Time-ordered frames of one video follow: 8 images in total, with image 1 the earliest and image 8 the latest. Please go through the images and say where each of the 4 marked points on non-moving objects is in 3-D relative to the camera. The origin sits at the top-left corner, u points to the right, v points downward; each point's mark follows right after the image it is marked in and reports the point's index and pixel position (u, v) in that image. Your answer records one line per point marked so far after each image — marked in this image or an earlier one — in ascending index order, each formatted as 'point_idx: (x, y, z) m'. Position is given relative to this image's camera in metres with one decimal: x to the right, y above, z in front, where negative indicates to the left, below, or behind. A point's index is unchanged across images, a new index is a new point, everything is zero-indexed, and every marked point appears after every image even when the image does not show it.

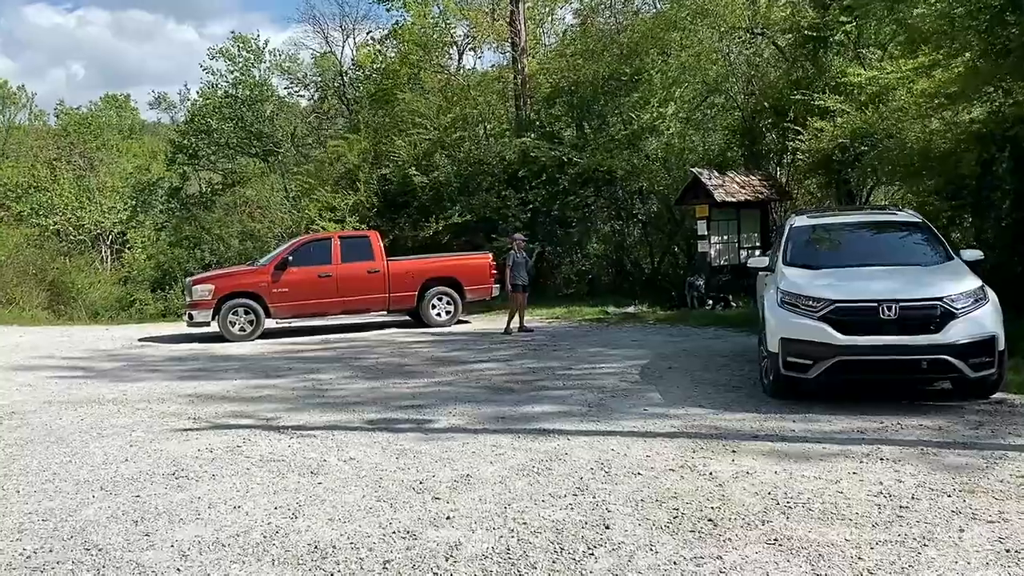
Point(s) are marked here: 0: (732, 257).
0: (+4.6, +0.7, +18.3) m
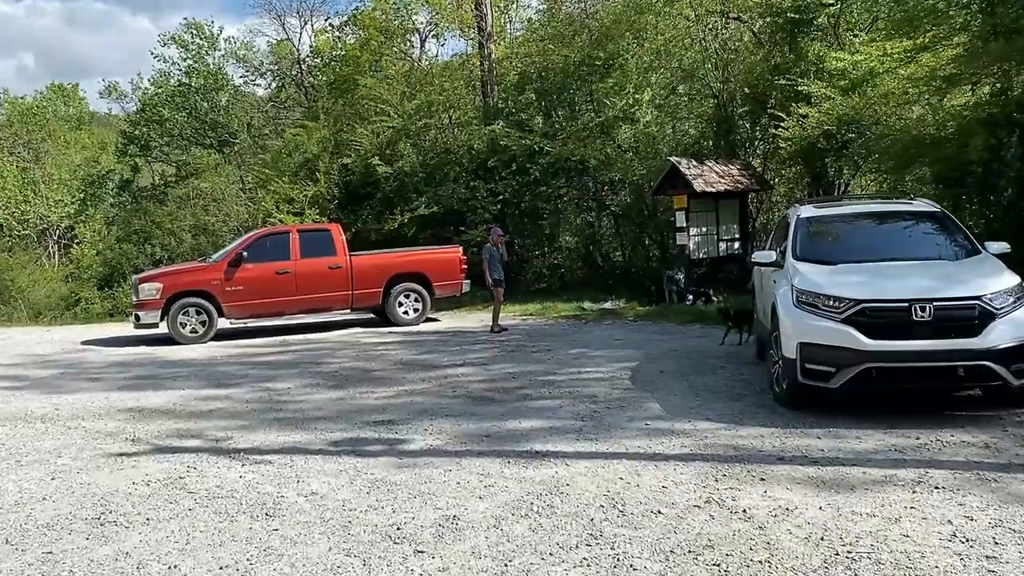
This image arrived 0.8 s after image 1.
0: (+4.0, +0.8, +17.5) m
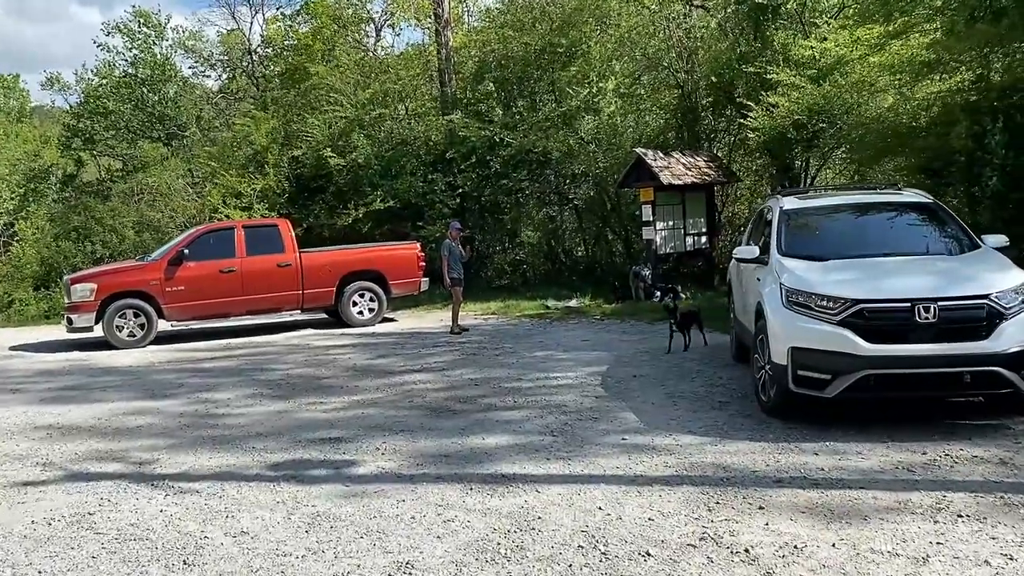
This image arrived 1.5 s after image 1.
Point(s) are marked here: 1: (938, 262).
0: (+3.3, +0.9, +17.0) m
1: (+3.1, +0.2, +6.3) m
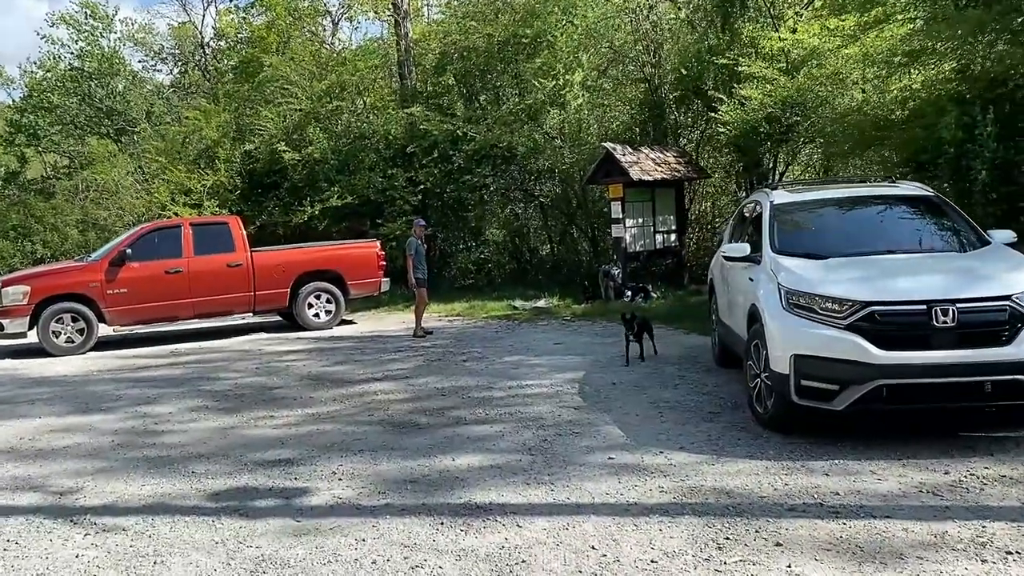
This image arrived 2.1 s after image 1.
0: (+2.6, +0.9, +16.5) m
1: (+2.9, +0.2, +5.7) m
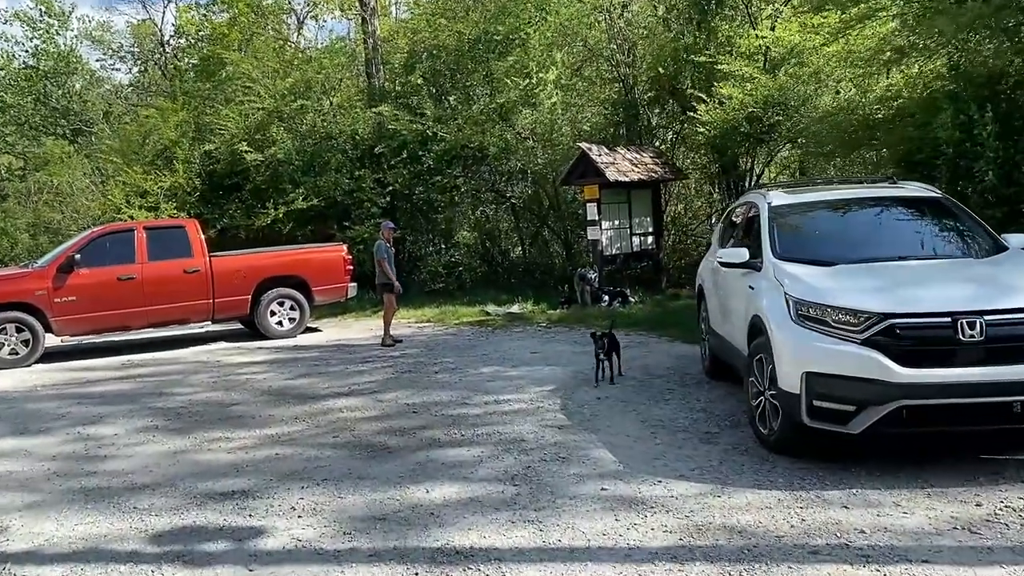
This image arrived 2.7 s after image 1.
0: (+2.1, +0.8, +16.0) m
1: (+2.8, +0.1, +5.3) m
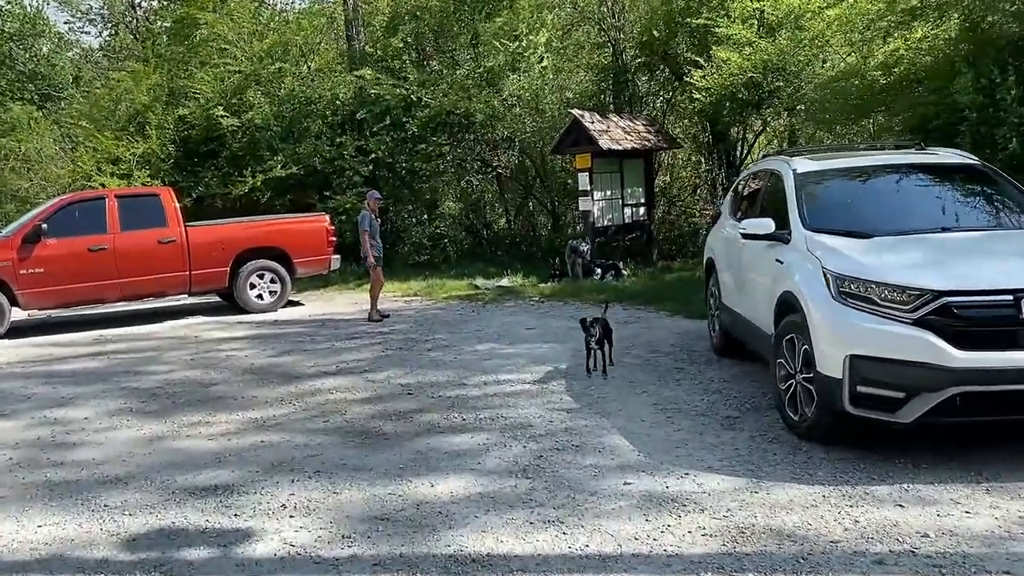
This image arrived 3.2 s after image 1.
0: (+1.9, +1.3, +15.5) m
1: (+2.8, +0.3, +4.8) m
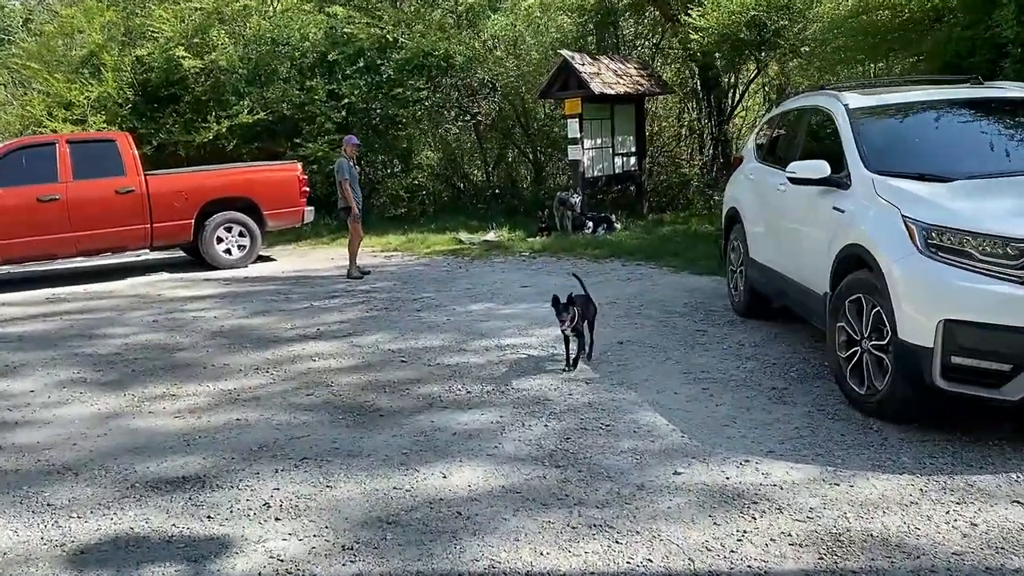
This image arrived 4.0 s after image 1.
0: (+1.6, +2.1, +14.7) m
1: (+3.0, +0.5, +4.1) m
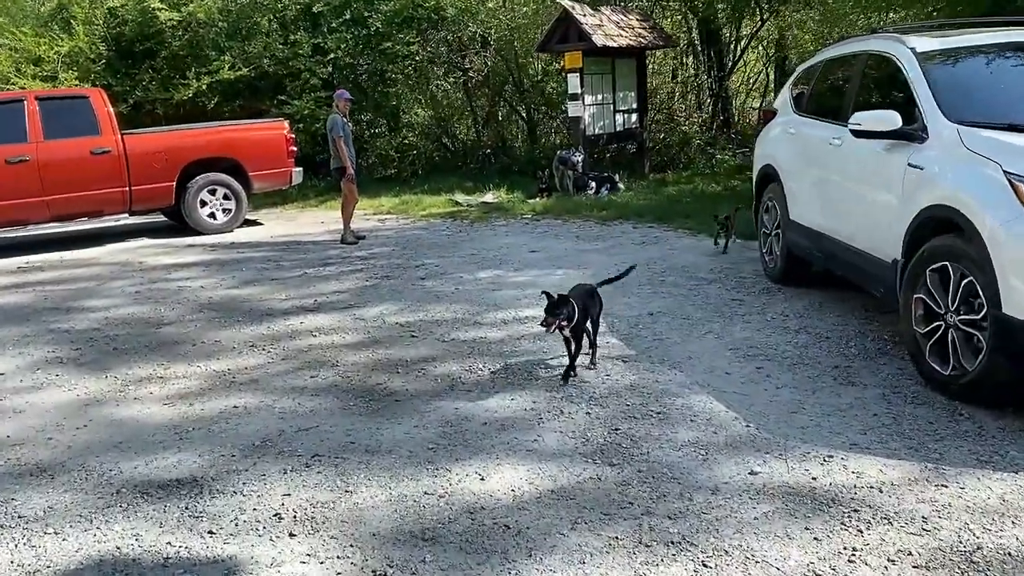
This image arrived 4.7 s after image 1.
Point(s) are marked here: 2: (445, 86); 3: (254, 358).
0: (+1.6, +2.7, +14.0) m
1: (+3.1, +0.6, +3.6) m
2: (-0.9, +3.6, +15.9) m
3: (-1.6, -0.4, +5.4) m
